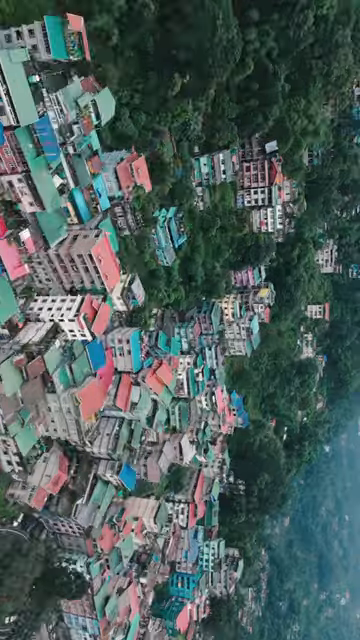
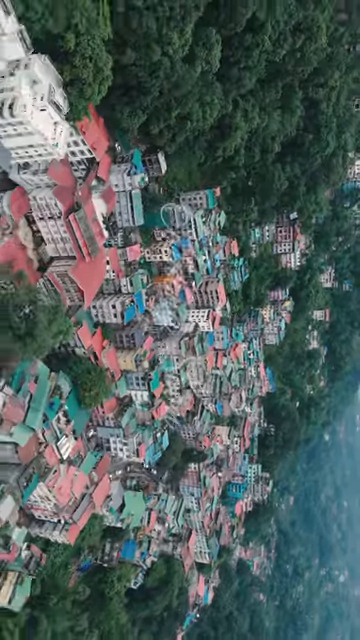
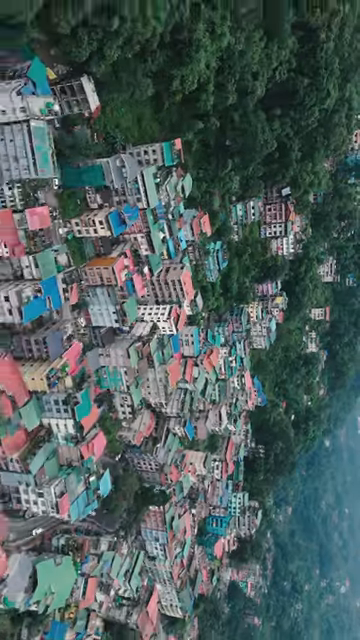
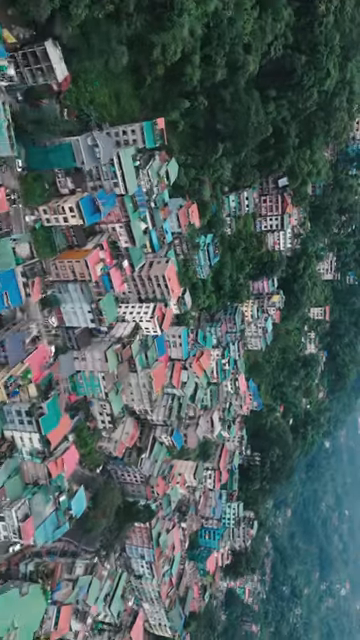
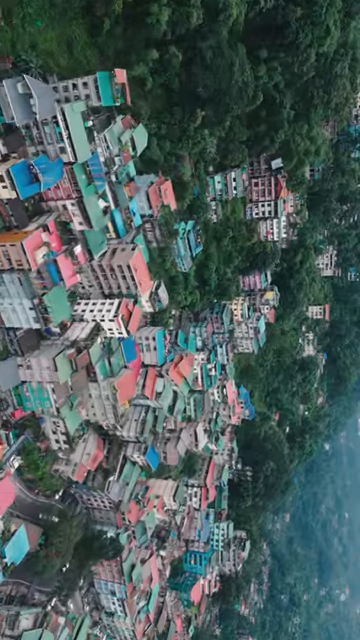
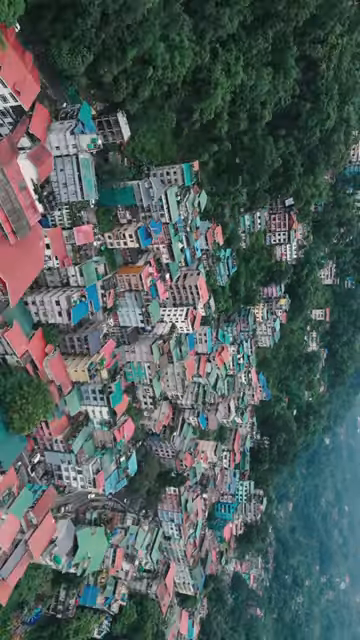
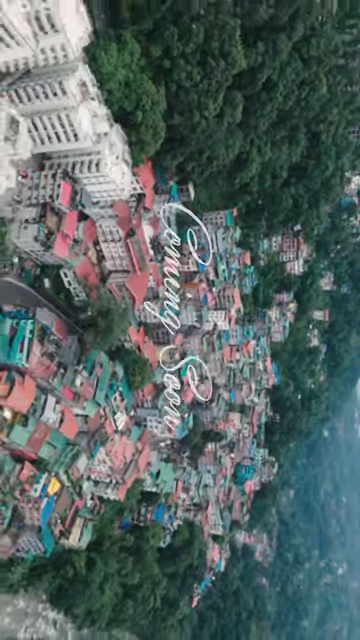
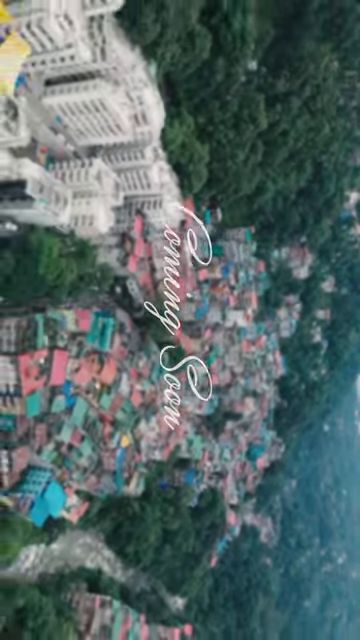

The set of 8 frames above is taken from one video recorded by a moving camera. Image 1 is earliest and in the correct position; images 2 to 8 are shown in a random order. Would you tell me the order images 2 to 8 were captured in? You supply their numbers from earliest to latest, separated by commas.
5, 4, 3, 6, 2, 7, 8
